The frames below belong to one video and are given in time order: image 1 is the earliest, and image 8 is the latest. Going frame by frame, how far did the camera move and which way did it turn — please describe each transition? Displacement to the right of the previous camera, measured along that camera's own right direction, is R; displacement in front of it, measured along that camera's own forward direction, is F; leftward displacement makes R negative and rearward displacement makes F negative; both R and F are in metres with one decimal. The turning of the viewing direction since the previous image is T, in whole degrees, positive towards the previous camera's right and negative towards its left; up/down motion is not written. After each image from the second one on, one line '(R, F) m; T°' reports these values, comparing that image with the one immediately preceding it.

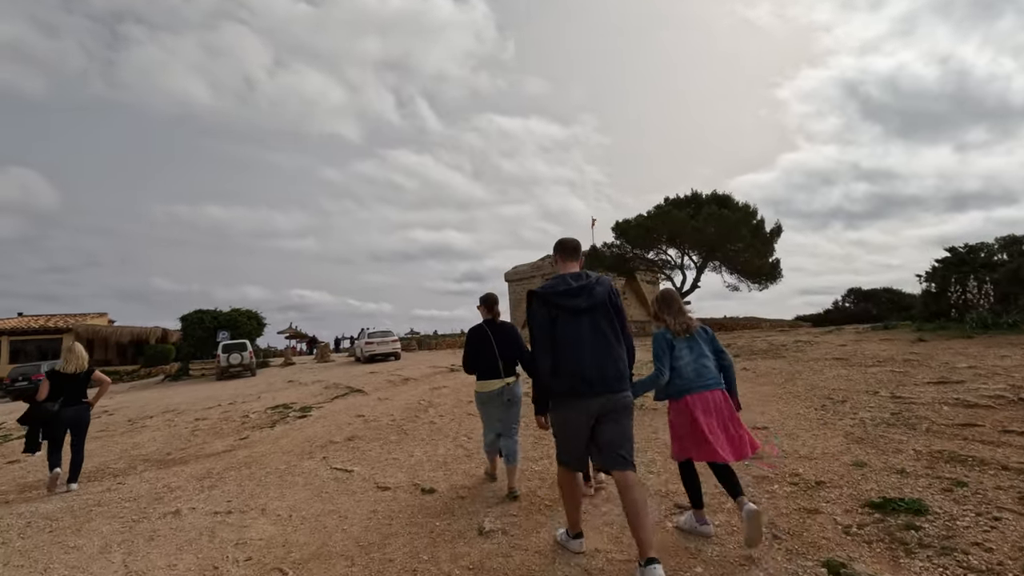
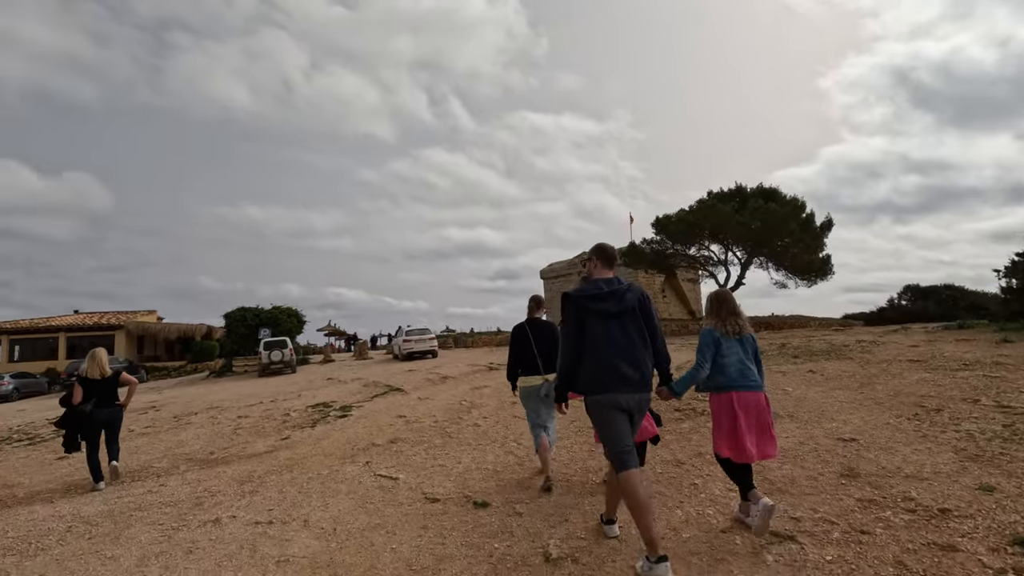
(-0.2, +0.4) m; -4°
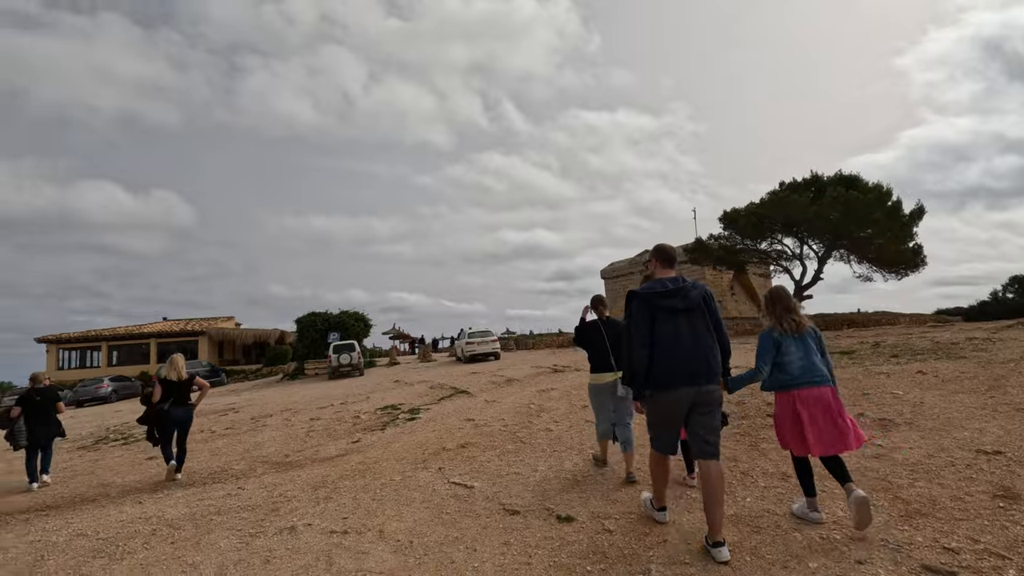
(-0.2, +0.3) m; -6°
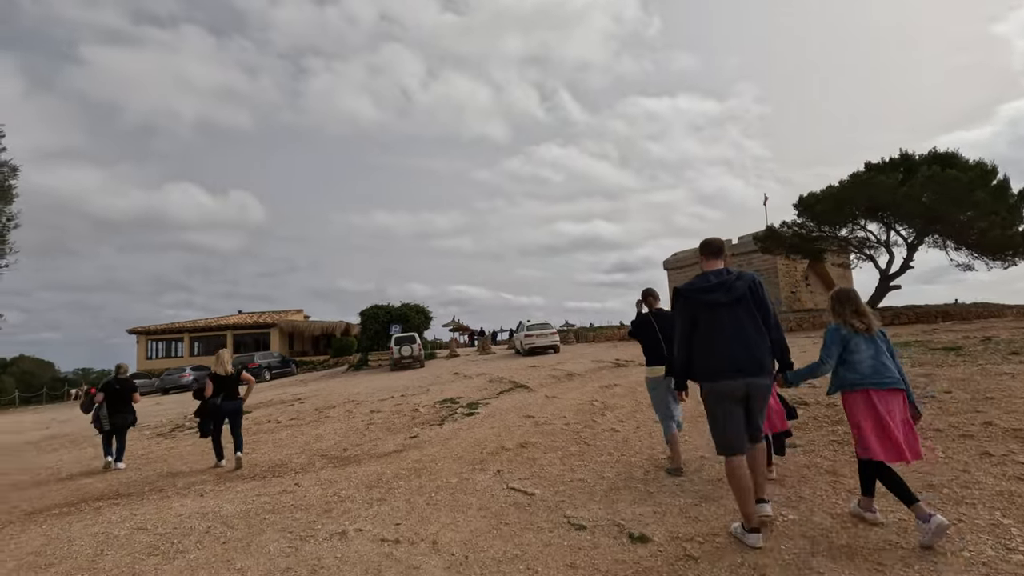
(0.0, +0.4) m; -6°
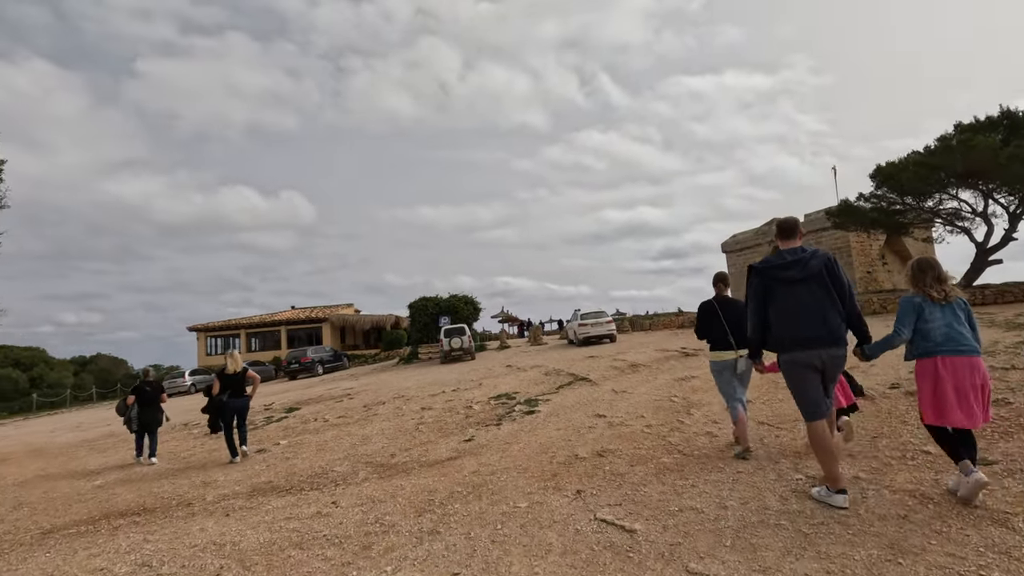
(-0.2, +1.1) m; -5°
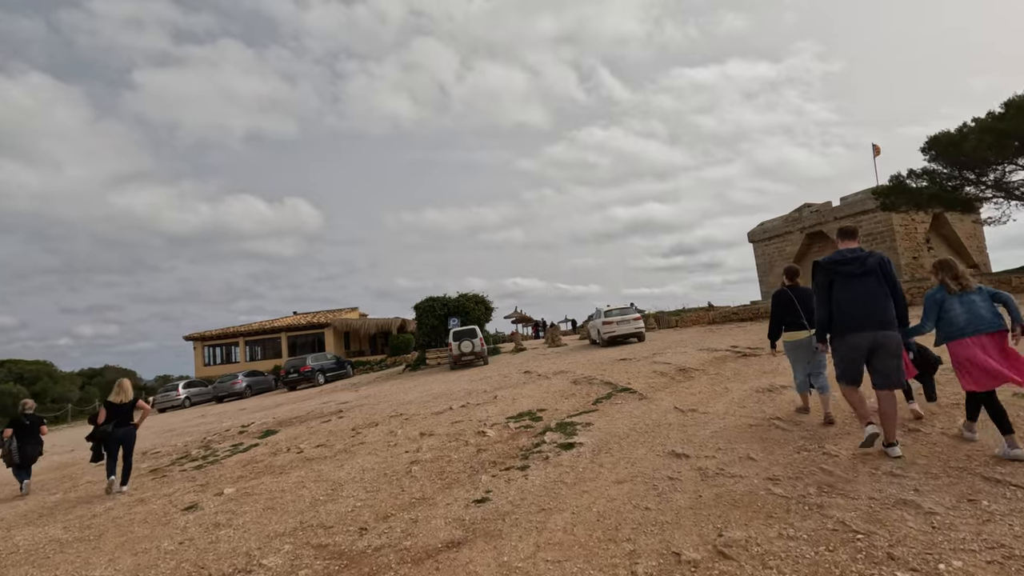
(-0.2, +2.5) m; -1°
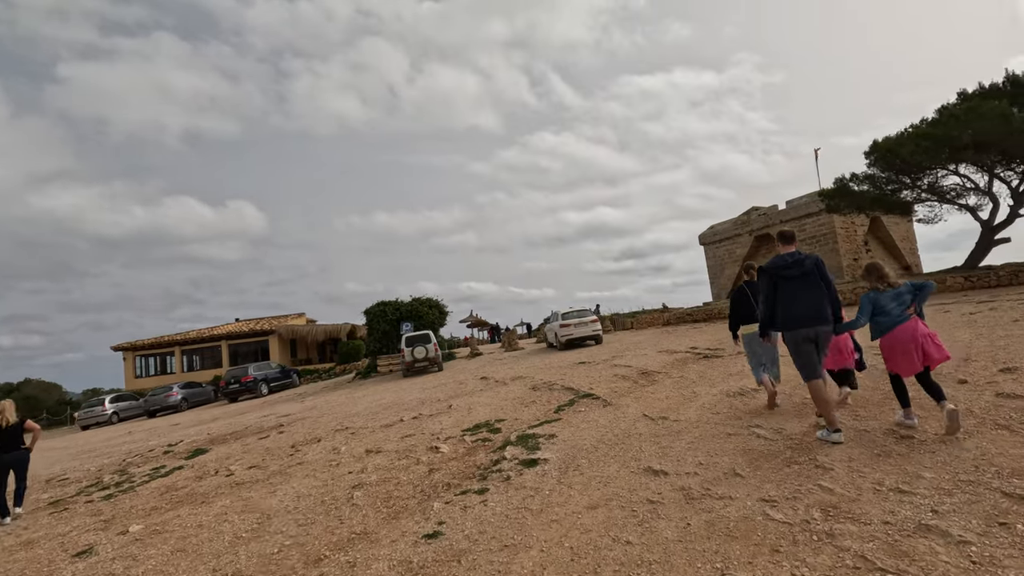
(0.0, +0.6) m; +5°
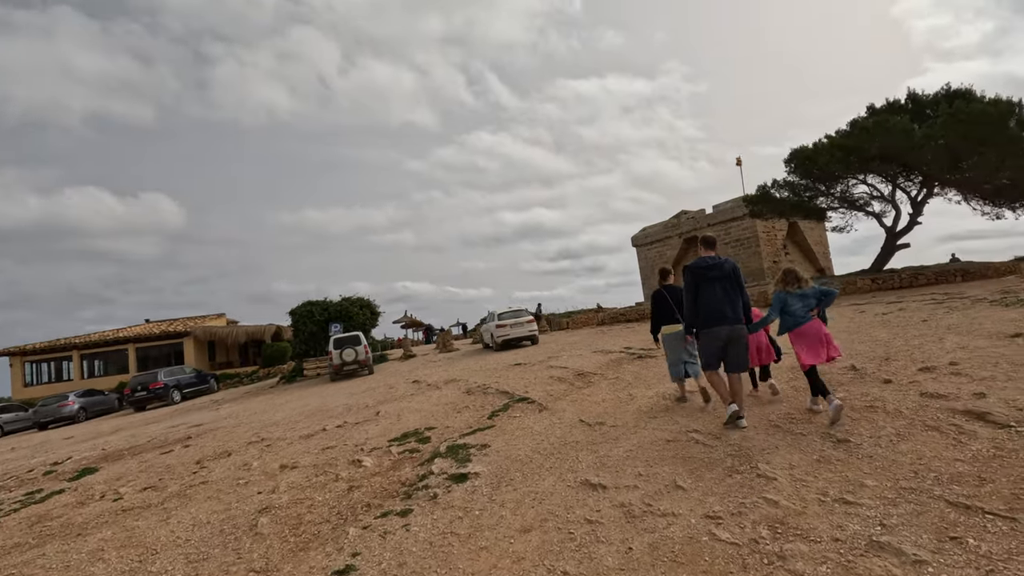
(+0.1, +0.4) m; +7°
